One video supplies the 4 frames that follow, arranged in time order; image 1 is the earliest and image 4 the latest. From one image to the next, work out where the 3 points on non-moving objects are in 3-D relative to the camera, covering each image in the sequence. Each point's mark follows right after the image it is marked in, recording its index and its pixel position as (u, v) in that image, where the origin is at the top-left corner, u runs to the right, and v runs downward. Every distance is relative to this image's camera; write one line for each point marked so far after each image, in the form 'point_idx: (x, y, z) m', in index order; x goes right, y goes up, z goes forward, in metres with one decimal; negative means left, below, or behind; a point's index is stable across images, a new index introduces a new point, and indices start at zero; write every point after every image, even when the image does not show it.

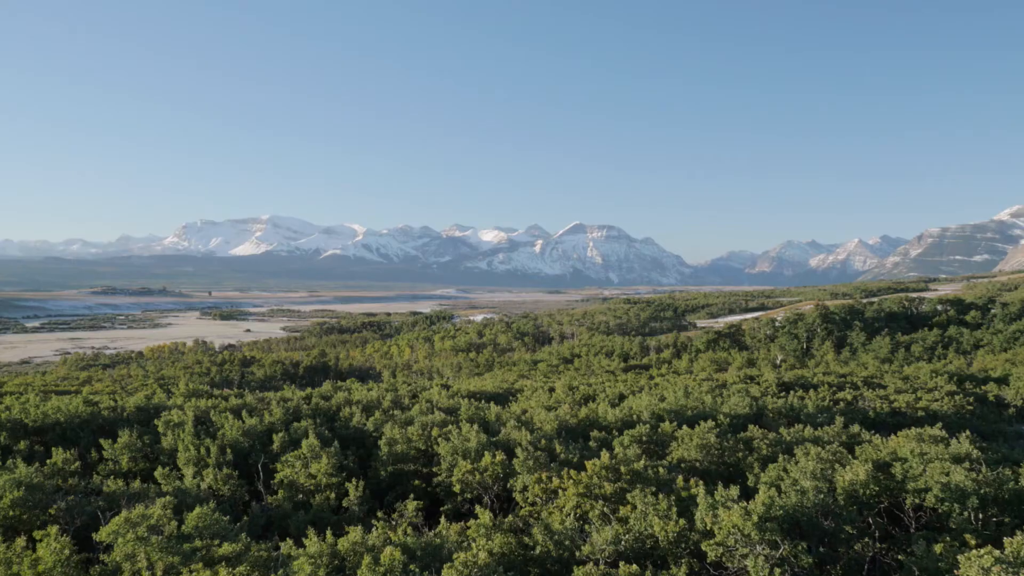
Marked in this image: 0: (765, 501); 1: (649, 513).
0: (+8.6, -7.3, +17.4) m
1: (+4.6, -7.7, +17.5) m
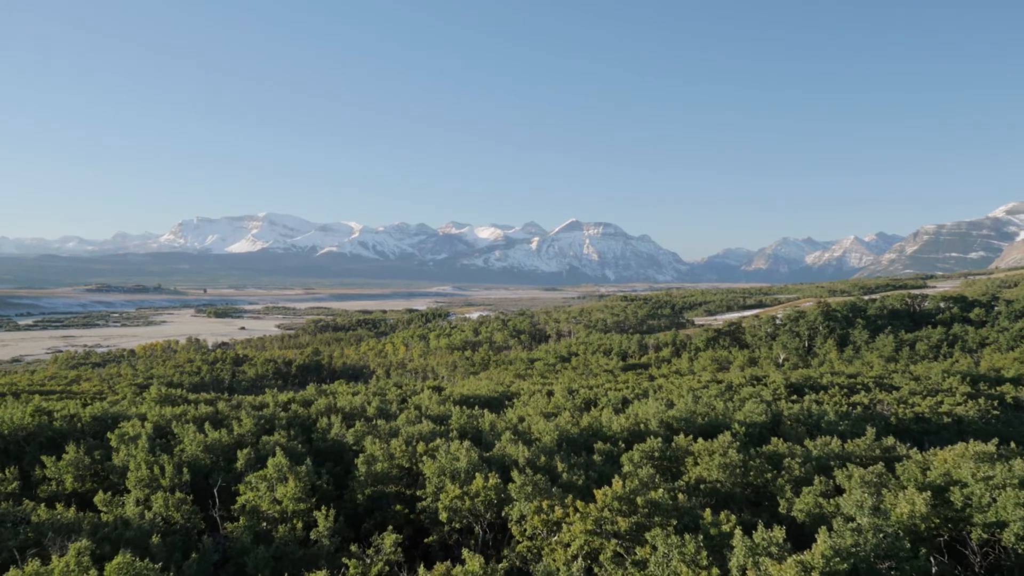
0: (+8.4, -7.2, +14.4) m
1: (+4.5, -7.6, +14.5) m
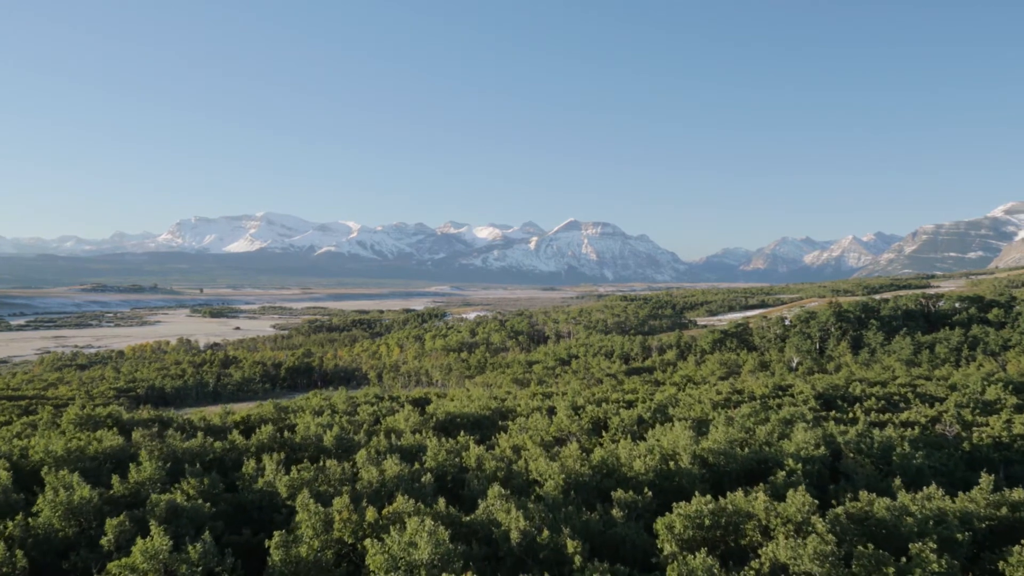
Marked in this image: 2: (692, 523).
0: (+8.1, -7.1, +7.4) m
1: (+4.2, -7.5, +7.5) m
2: (+5.9, -7.7, +17.2) m
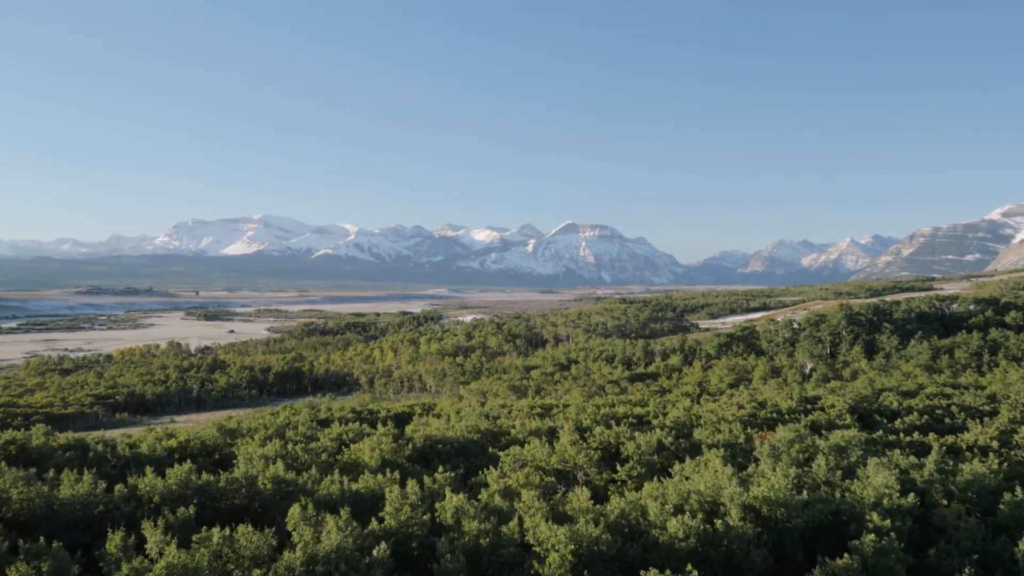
0: (+7.8, -6.9, +1.0) m
1: (+3.9, -7.3, +1.1) m
2: (+5.6, -7.5, +10.8) m
